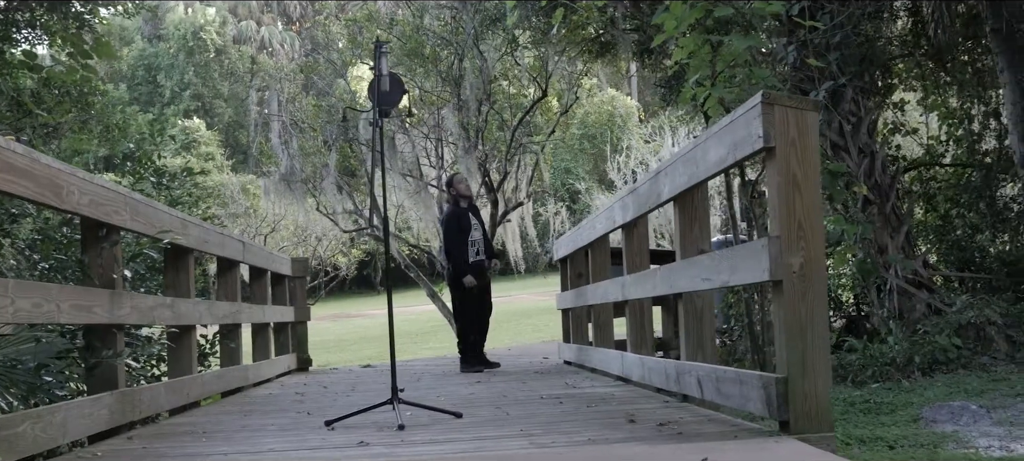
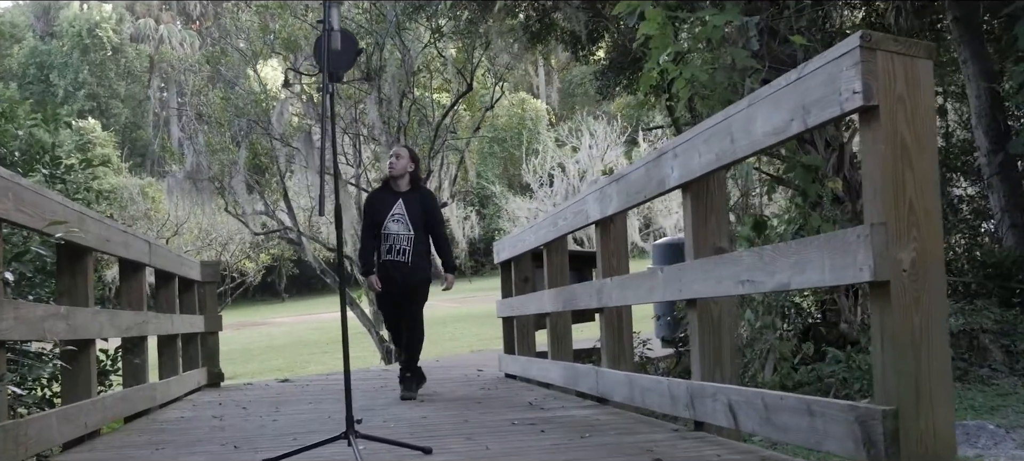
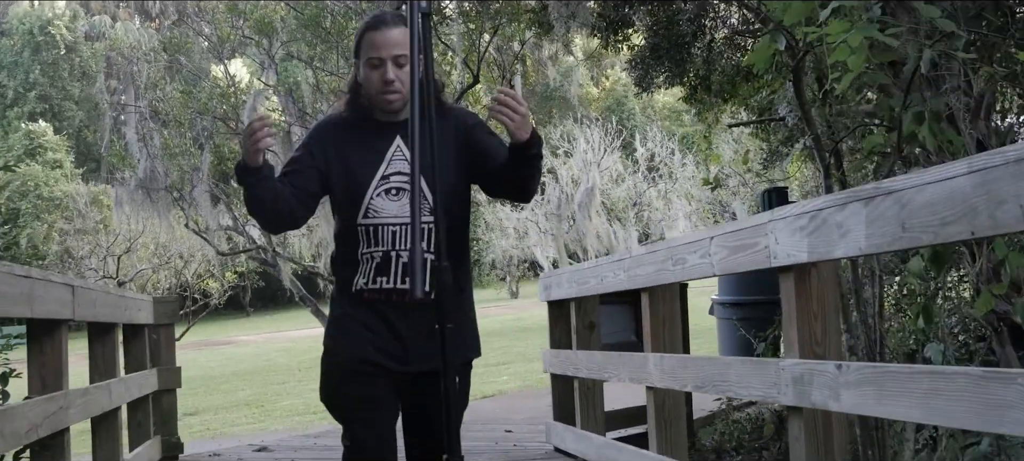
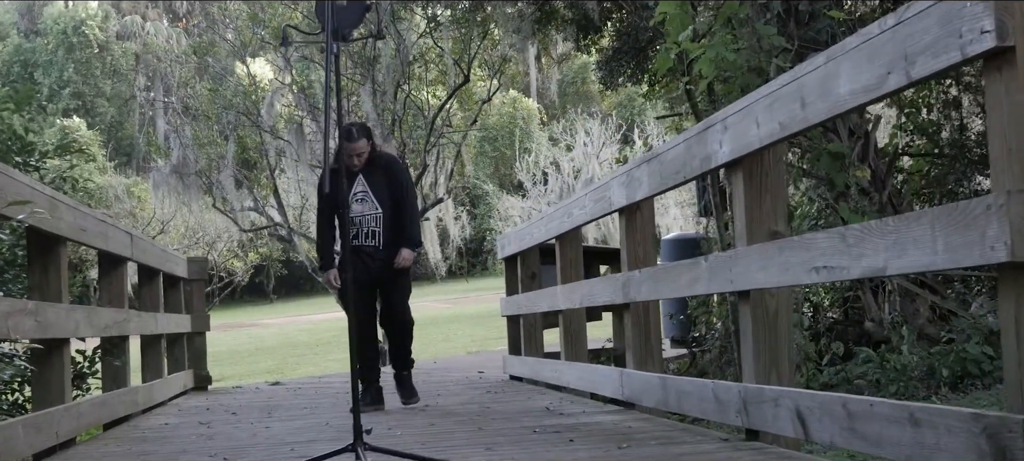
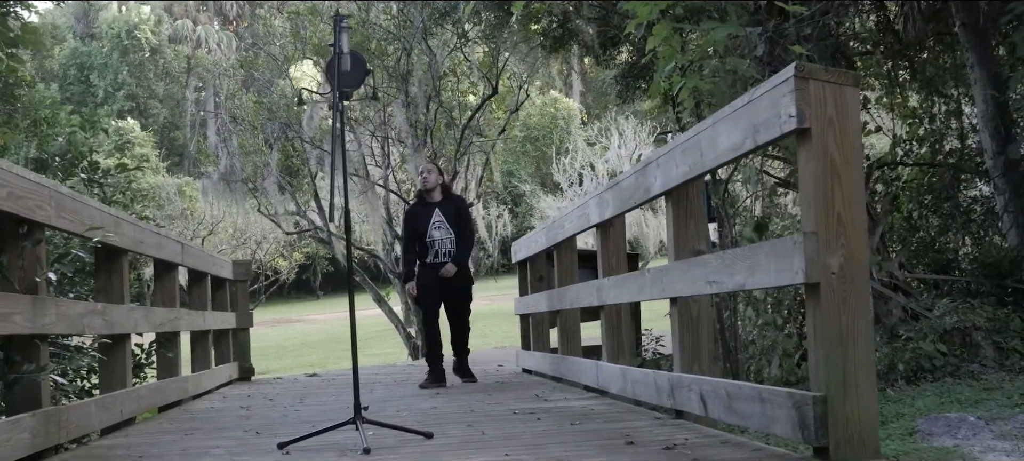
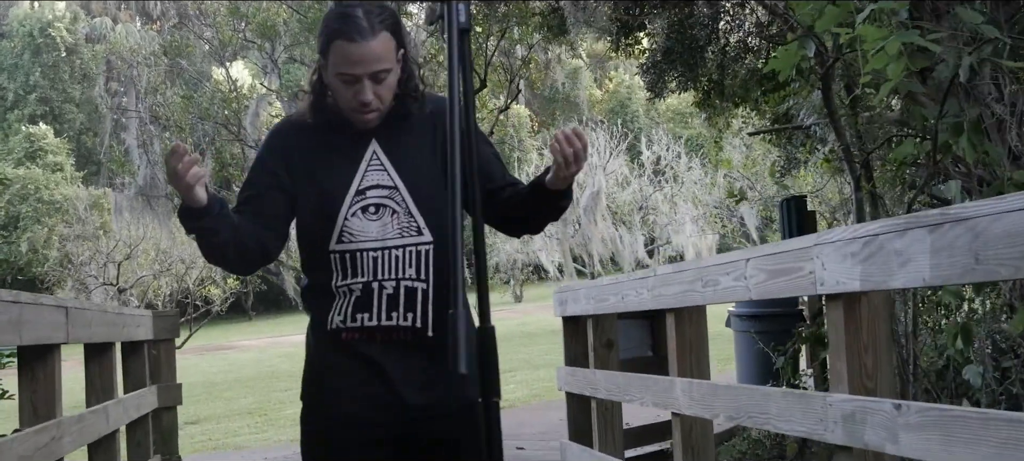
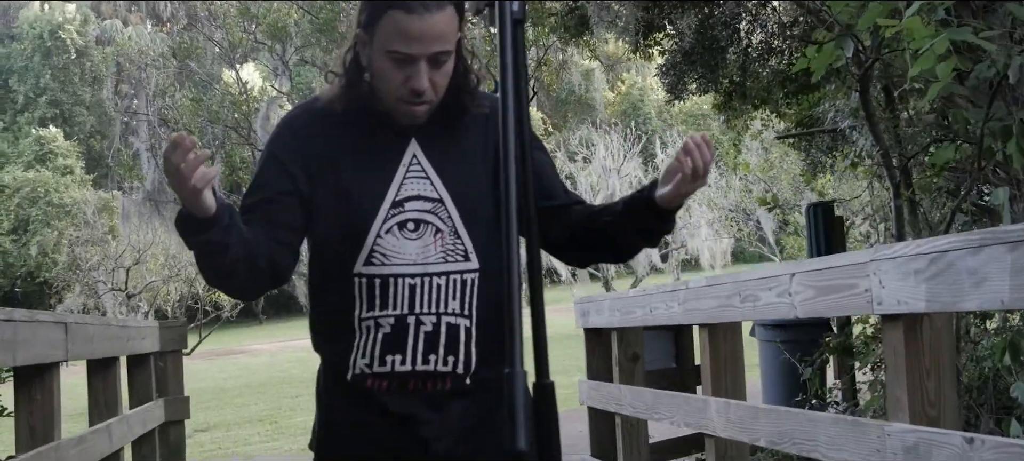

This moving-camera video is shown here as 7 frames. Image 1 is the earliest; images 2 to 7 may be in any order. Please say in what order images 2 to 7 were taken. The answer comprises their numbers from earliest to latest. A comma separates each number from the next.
5, 2, 4, 3, 6, 7
